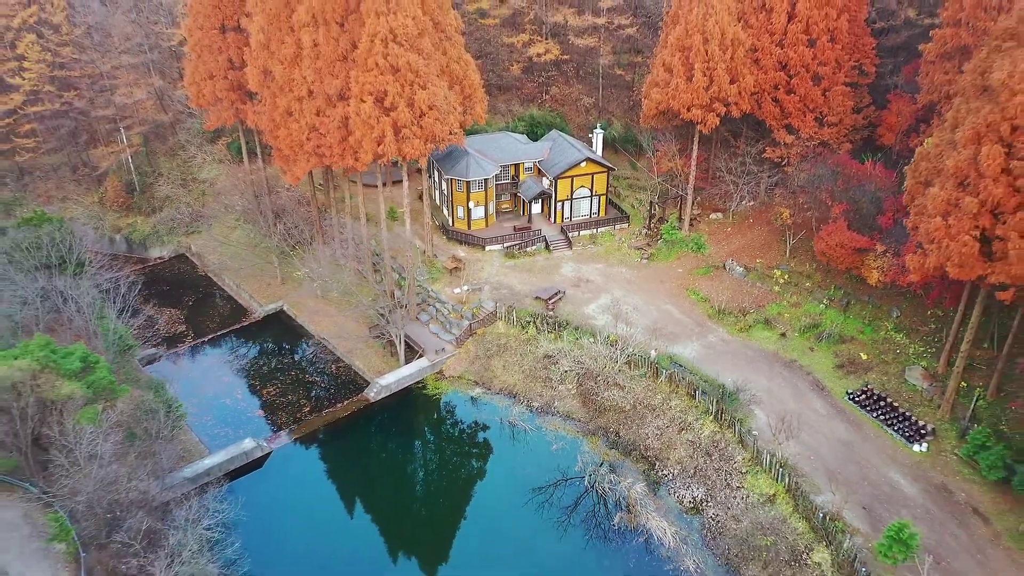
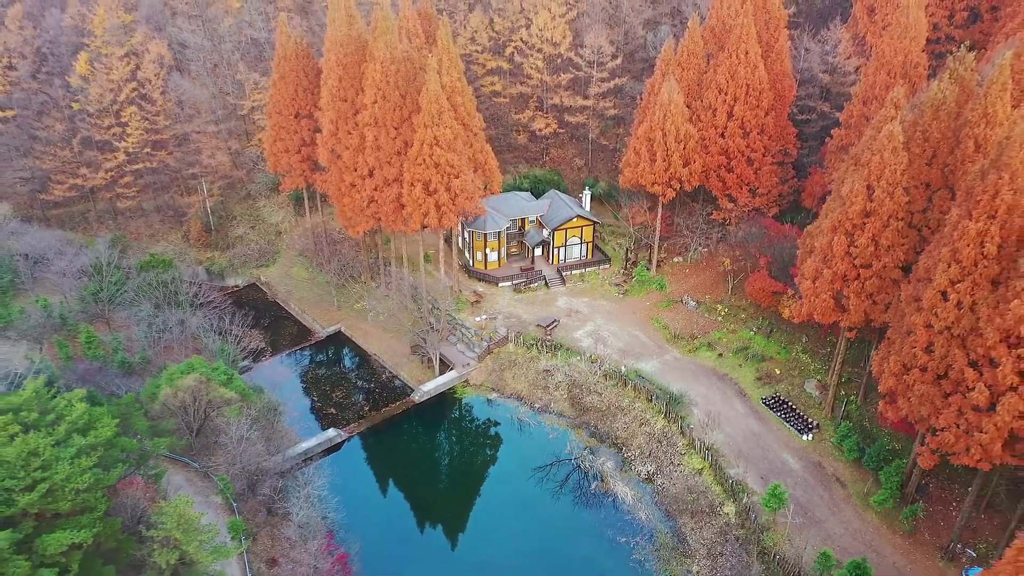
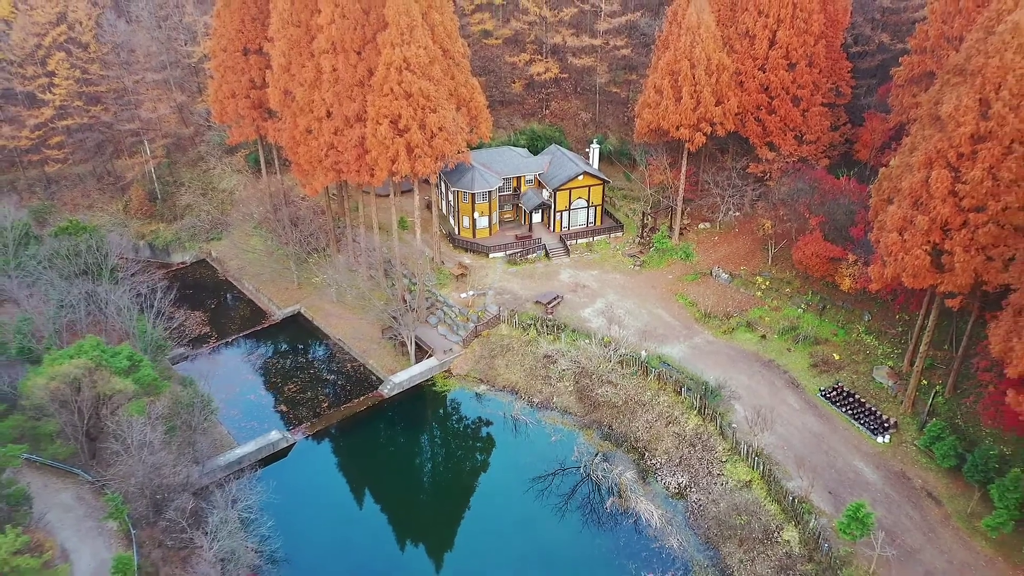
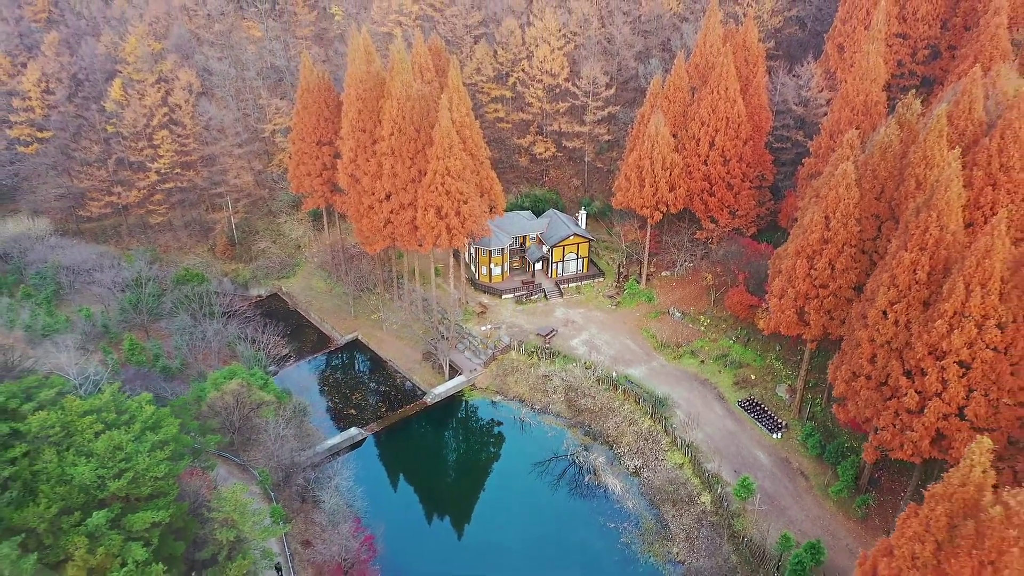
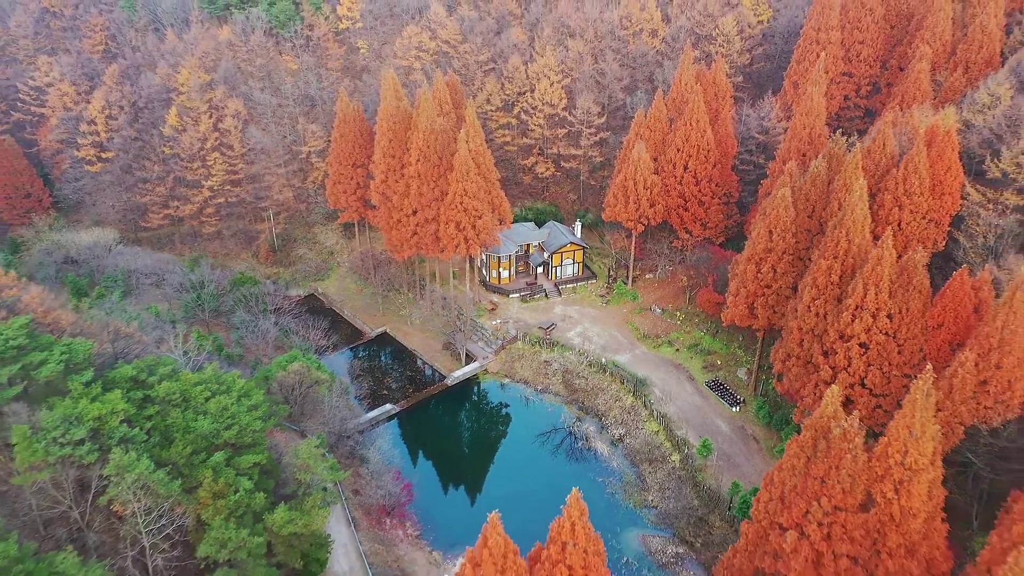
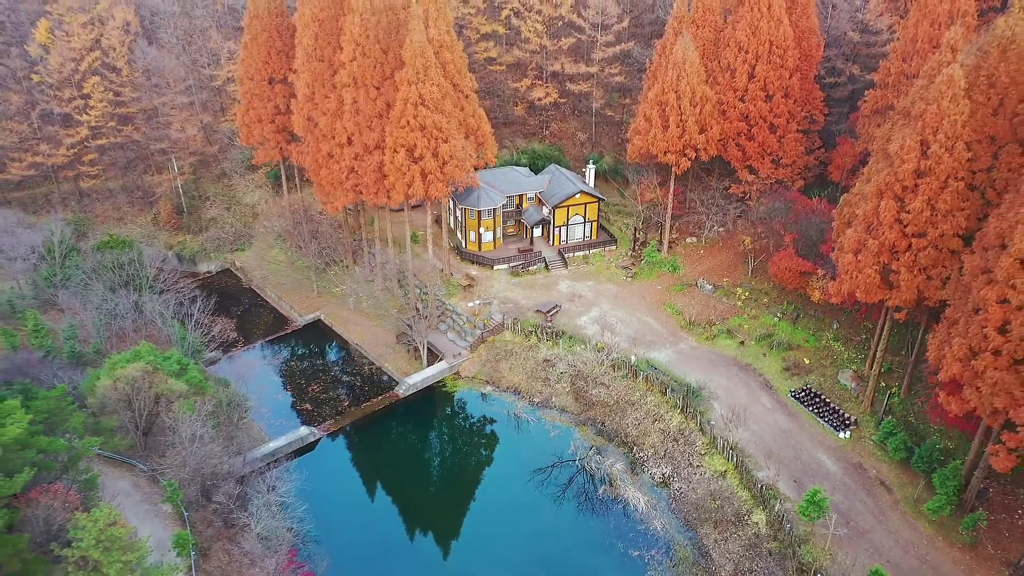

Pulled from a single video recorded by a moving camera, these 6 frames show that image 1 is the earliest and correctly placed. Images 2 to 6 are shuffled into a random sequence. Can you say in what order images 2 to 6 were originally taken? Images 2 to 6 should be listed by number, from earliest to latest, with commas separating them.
3, 6, 2, 4, 5
